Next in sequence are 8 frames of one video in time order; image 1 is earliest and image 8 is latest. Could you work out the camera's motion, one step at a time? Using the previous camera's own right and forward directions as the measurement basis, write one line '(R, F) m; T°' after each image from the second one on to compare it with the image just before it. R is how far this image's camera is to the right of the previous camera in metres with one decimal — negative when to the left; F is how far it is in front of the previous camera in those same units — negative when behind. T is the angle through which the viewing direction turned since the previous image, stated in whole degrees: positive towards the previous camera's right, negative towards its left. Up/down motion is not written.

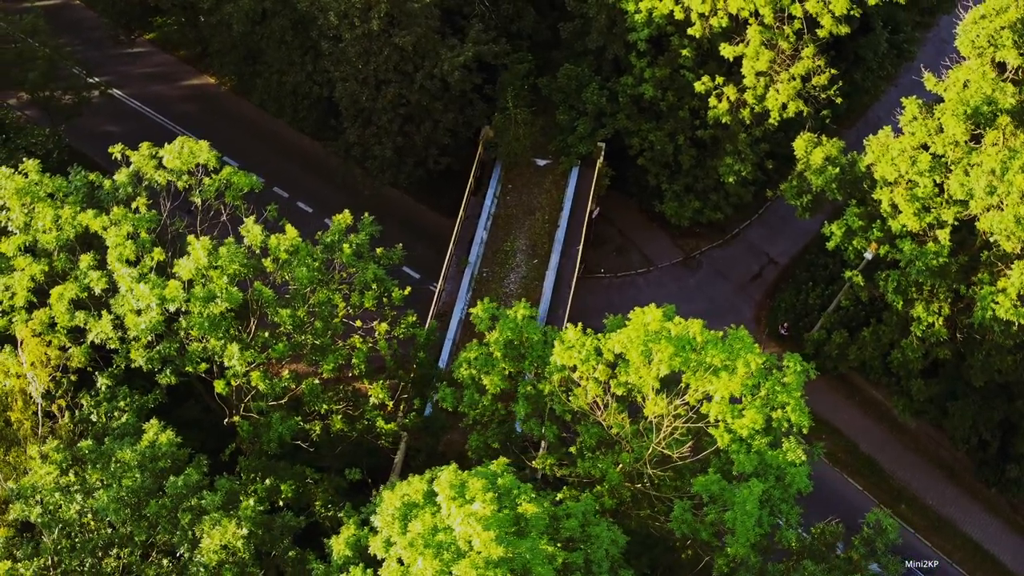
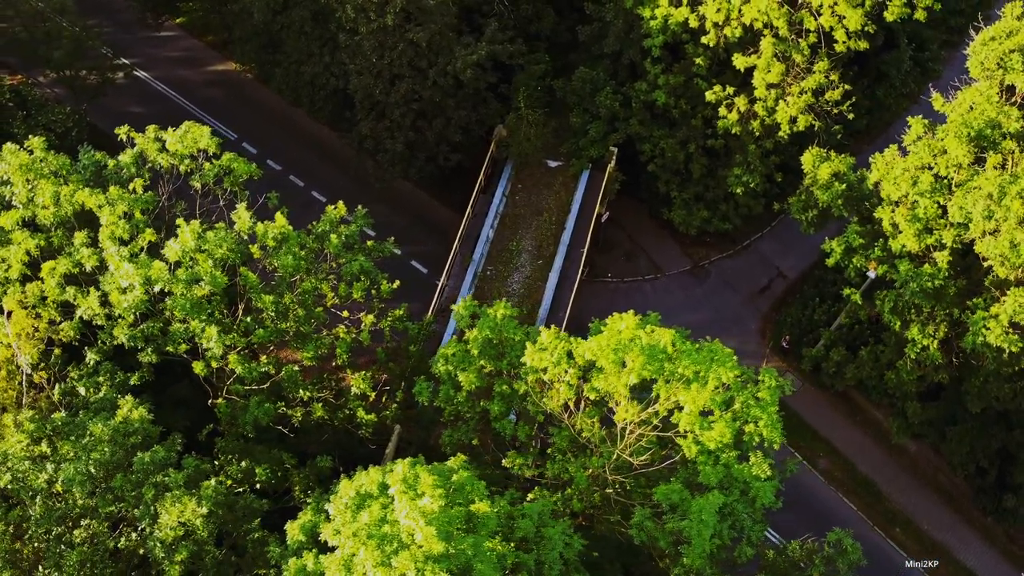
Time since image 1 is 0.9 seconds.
(+1.0, -0.1) m; -2°
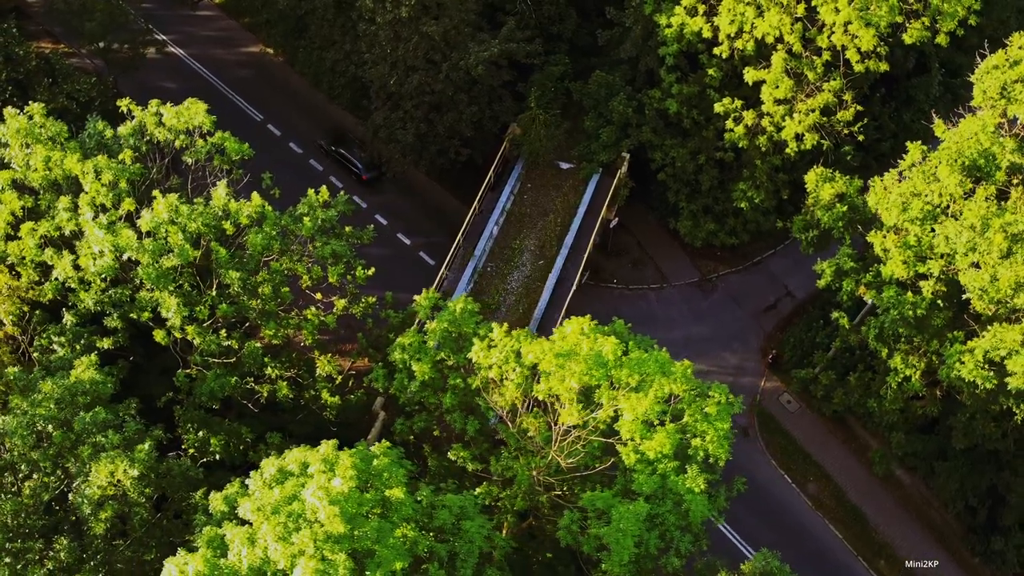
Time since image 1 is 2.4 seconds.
(+1.8, -0.1) m; -3°
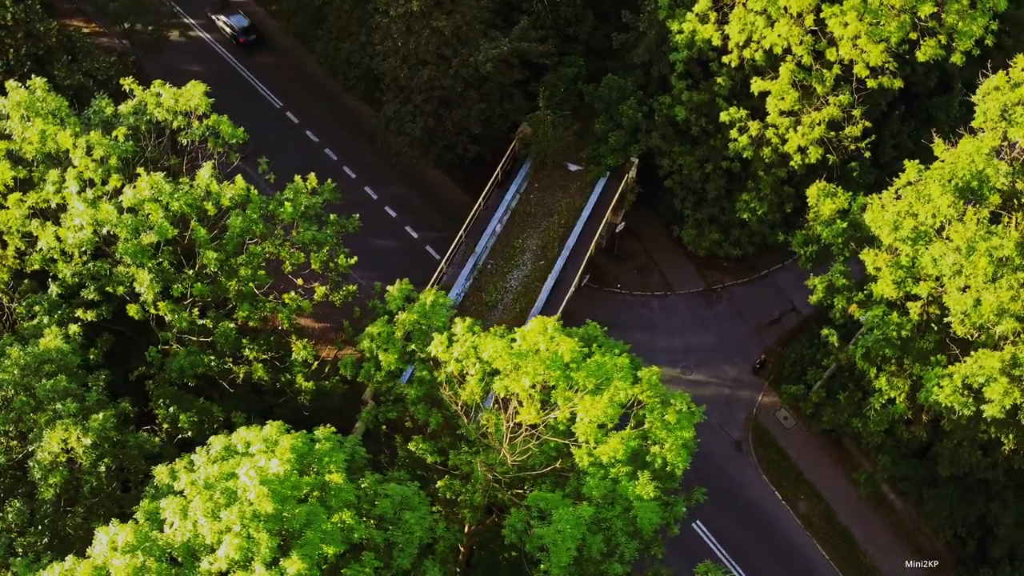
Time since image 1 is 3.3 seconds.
(+1.4, 0.0) m; -2°
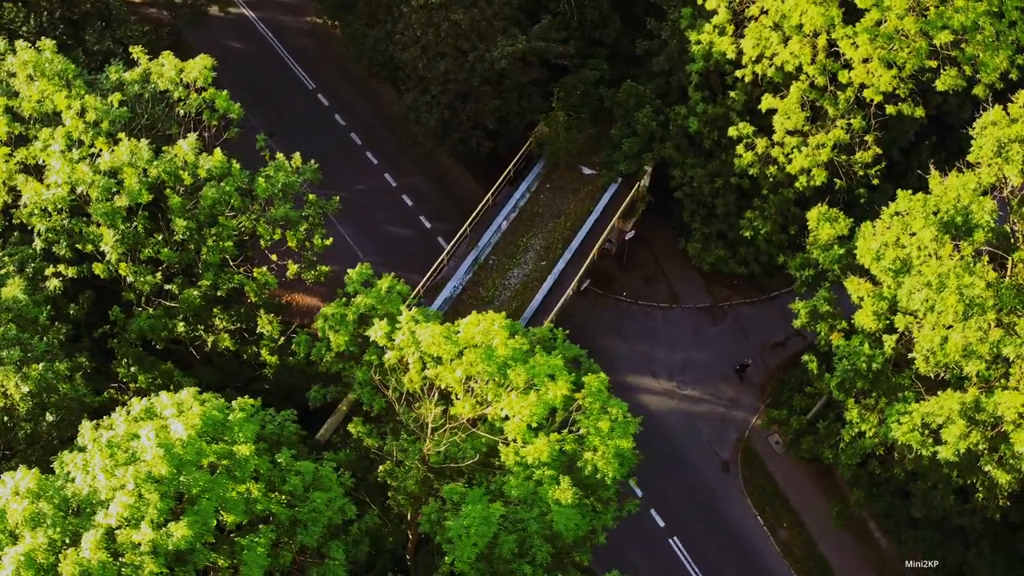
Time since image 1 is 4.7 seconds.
(+2.2, 0.0) m; -3°
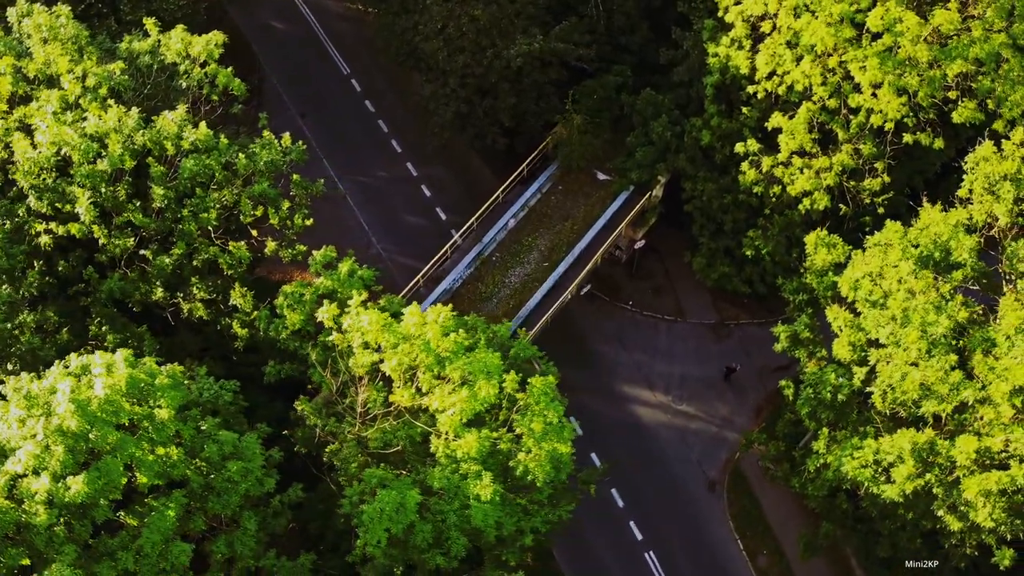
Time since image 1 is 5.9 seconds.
(+2.2, 0.0) m; -4°
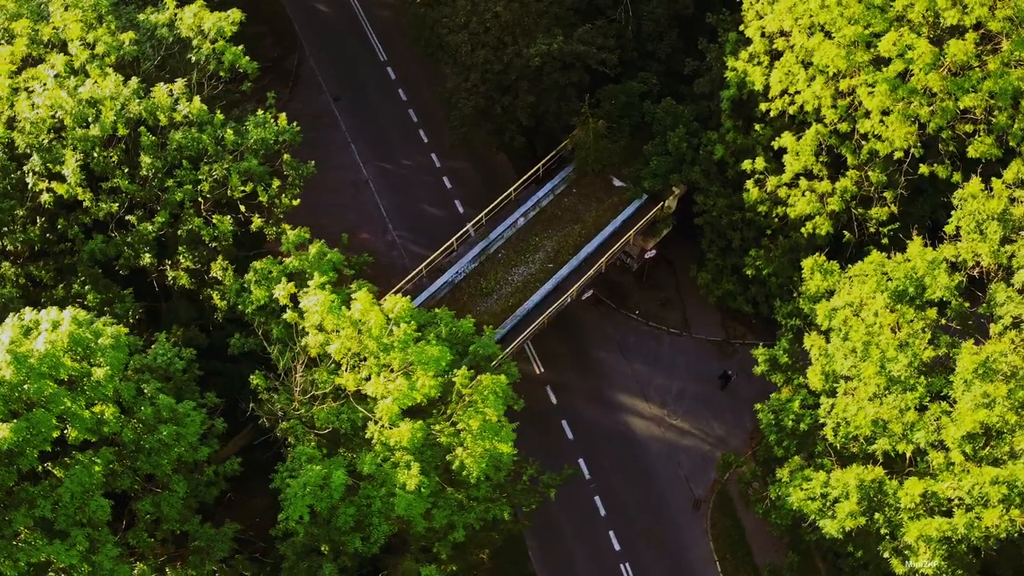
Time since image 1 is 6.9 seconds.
(+2.1, 0.0) m; -4°
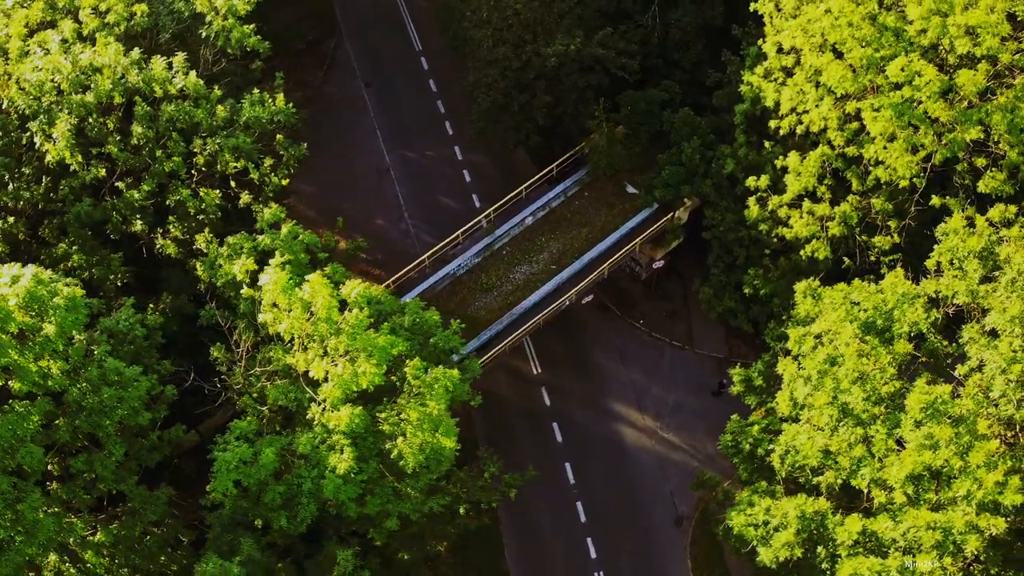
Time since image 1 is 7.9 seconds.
(+2.0, +0.1) m; -3°
